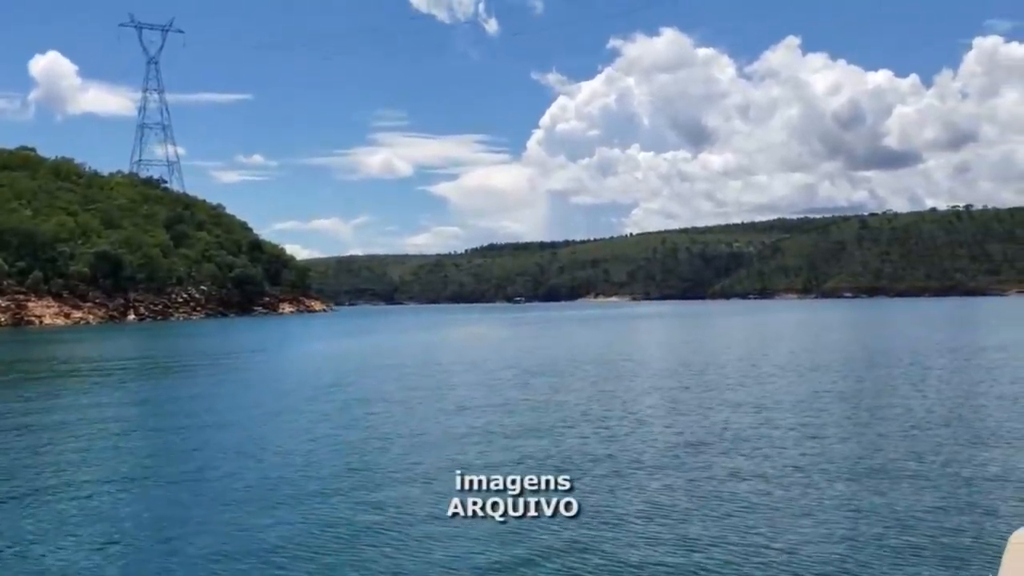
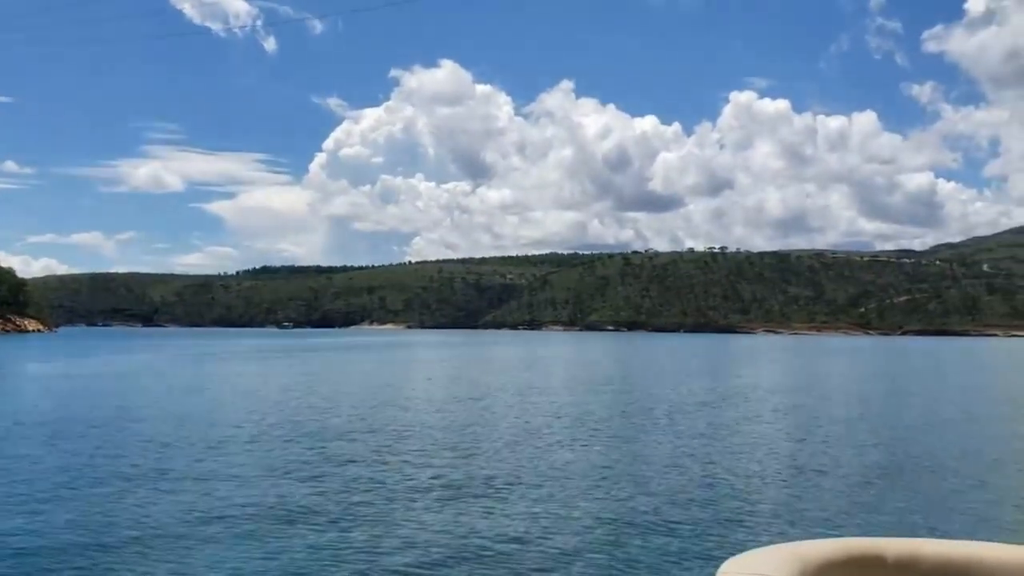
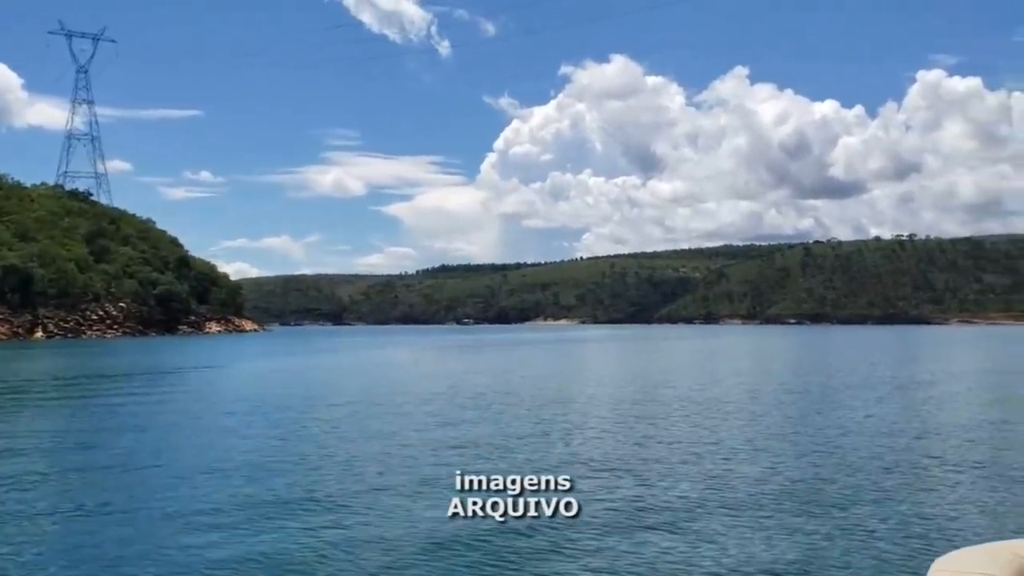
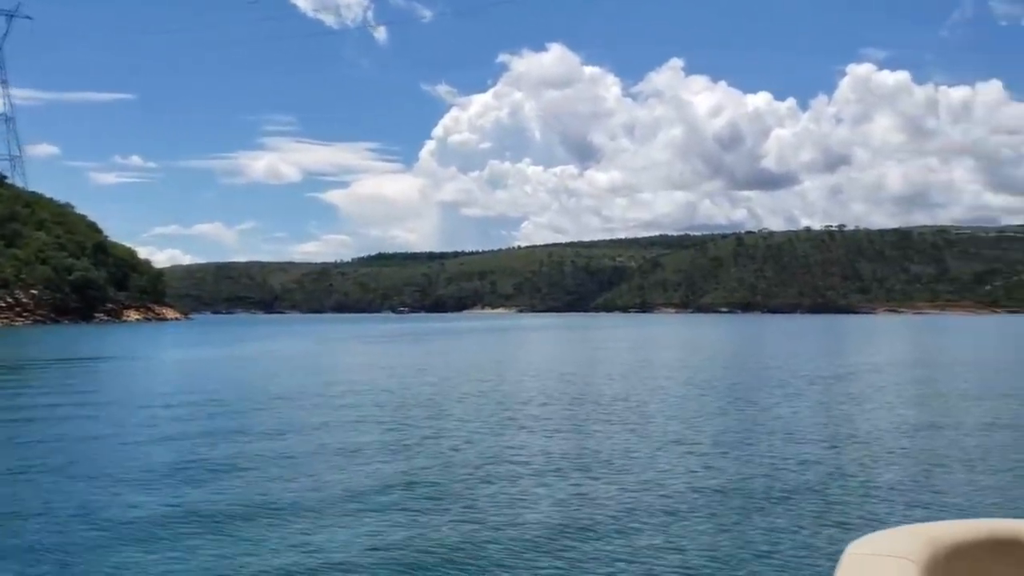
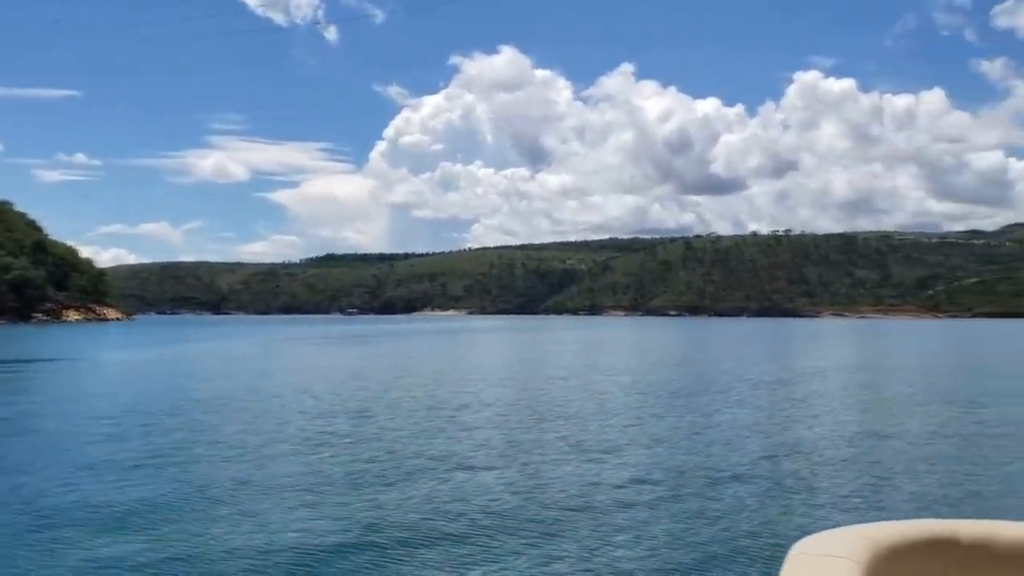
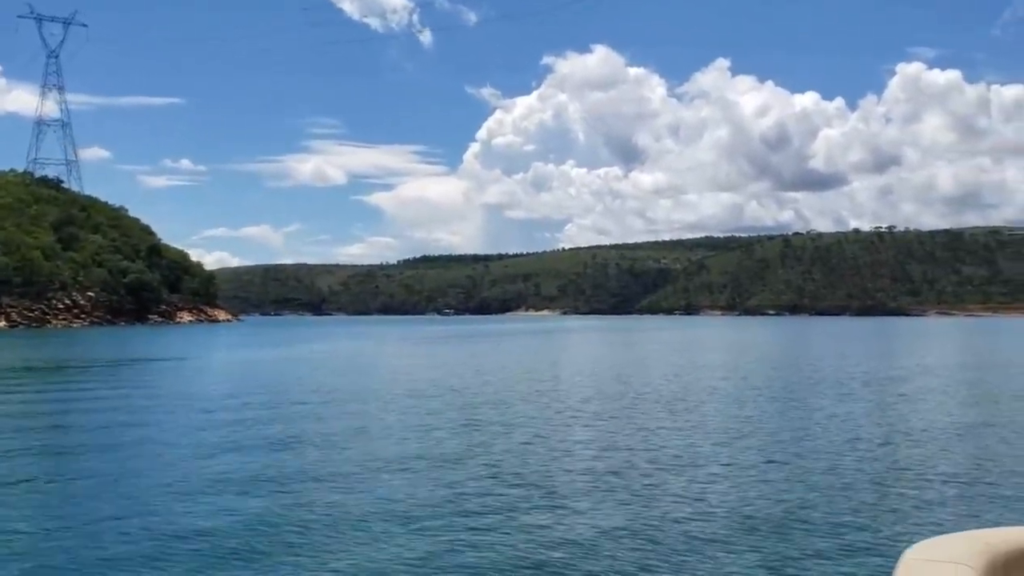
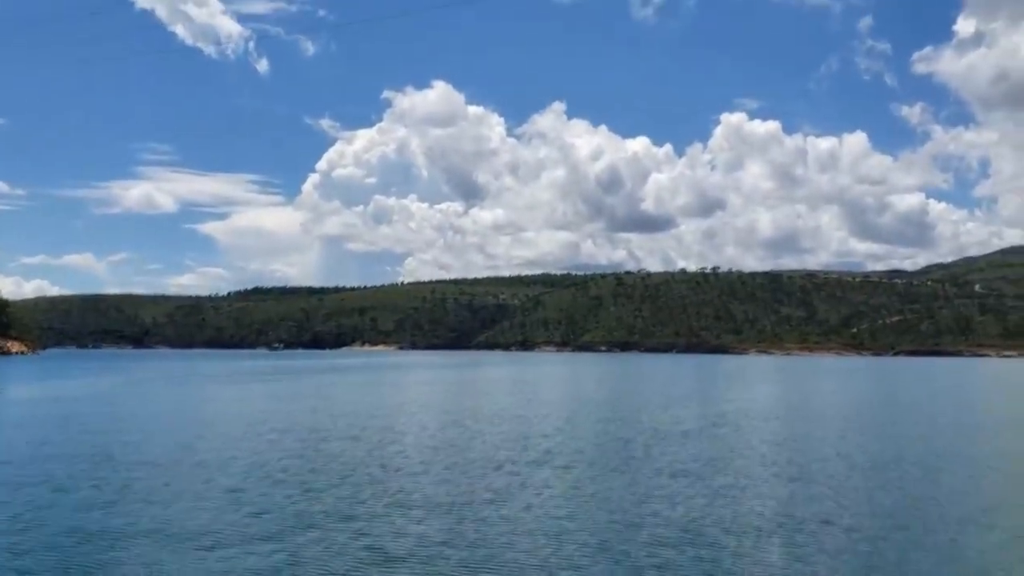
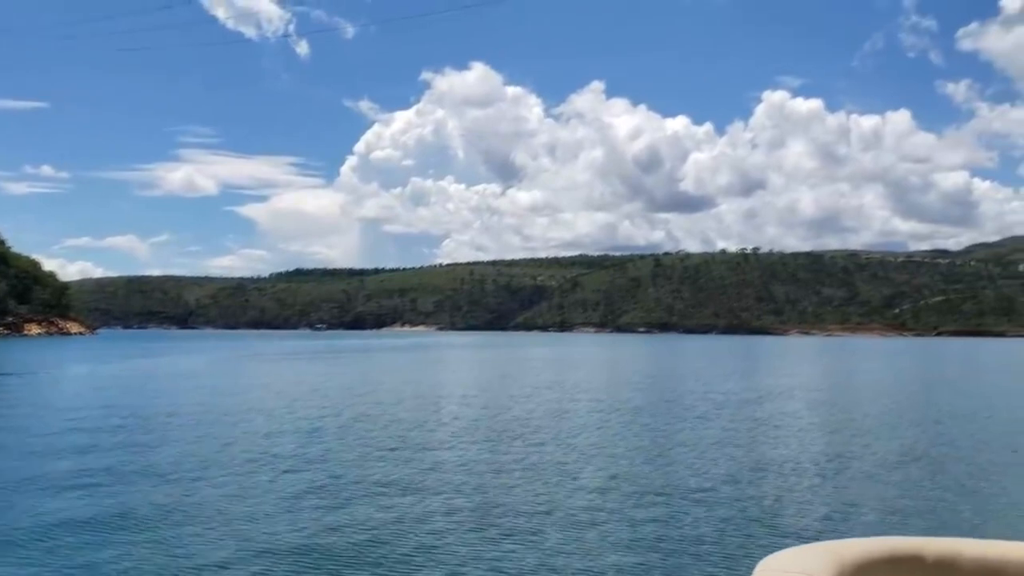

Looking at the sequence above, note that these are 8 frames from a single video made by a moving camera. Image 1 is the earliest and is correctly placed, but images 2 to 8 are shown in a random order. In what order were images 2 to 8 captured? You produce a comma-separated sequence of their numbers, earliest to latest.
3, 6, 4, 5, 8, 2, 7
